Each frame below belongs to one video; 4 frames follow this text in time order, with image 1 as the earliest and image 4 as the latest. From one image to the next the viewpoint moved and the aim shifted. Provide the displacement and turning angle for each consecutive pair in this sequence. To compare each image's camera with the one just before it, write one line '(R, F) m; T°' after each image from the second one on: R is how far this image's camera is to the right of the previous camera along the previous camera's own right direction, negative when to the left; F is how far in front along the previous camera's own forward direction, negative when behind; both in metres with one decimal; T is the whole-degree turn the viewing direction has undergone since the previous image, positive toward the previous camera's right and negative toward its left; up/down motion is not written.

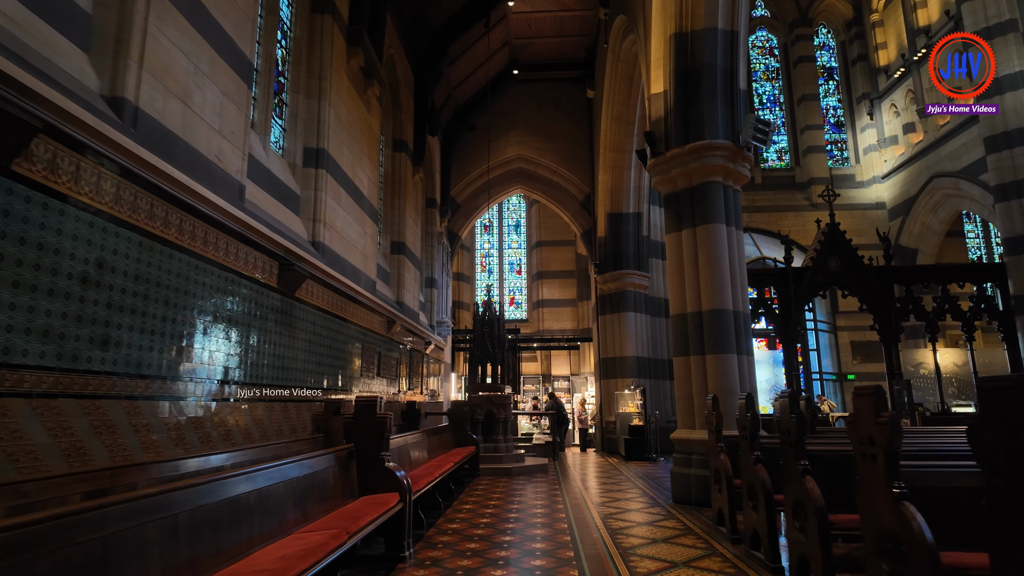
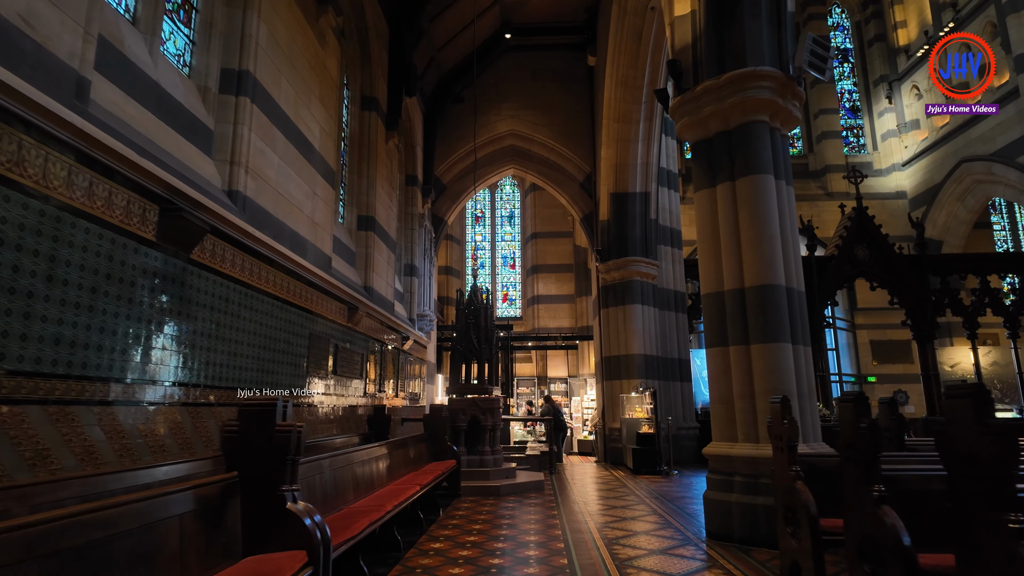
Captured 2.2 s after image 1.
(+0.1, +1.6) m; 0°
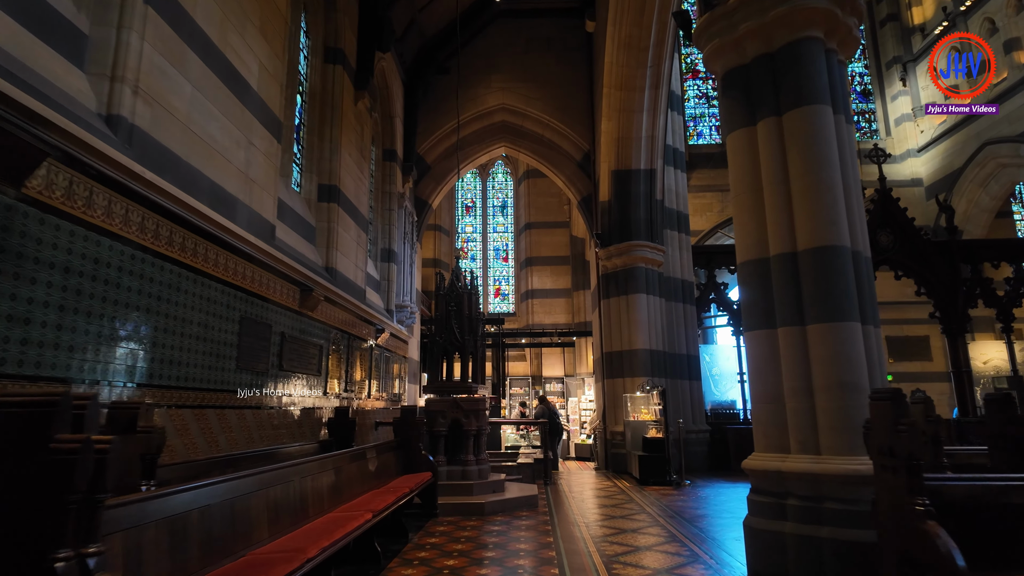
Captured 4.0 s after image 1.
(+0.1, +1.2) m; 0°
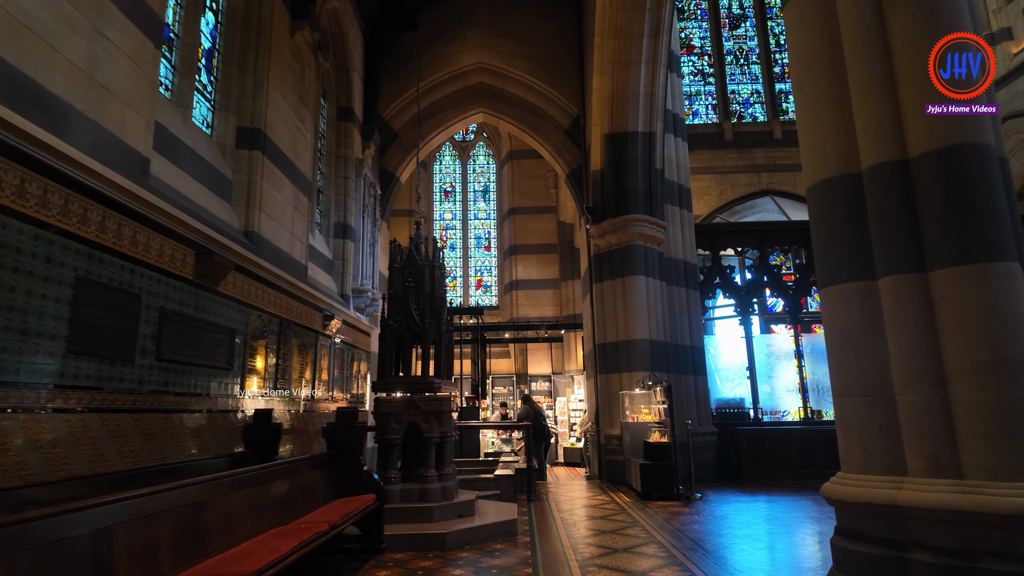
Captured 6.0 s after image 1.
(+0.2, +1.4) m; +1°
